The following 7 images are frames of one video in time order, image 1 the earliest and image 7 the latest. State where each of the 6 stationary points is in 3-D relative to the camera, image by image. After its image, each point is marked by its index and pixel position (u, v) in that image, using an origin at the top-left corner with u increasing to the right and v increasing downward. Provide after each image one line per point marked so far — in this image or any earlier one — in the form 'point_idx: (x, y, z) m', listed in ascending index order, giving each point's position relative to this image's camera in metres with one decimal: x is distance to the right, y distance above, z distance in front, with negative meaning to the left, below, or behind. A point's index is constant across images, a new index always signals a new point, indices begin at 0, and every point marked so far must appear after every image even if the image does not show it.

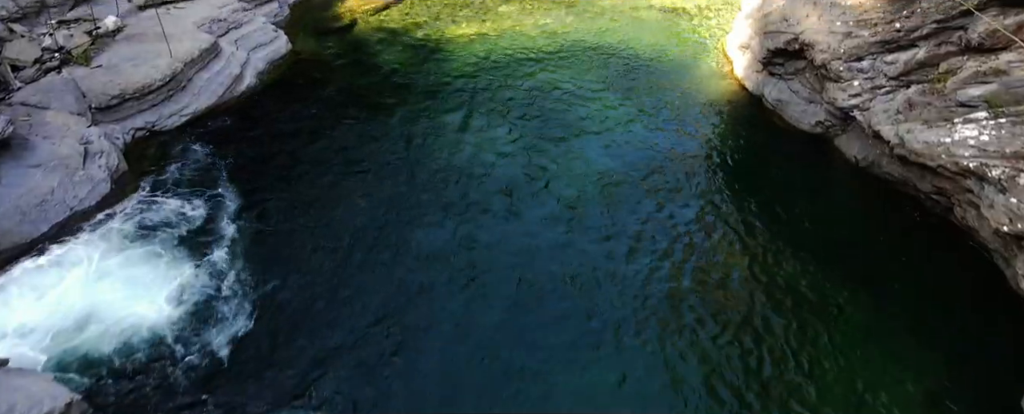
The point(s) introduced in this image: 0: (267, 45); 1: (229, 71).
0: (-7.4, +4.9, +15.8) m
1: (-7.7, +3.7, +14.3) m
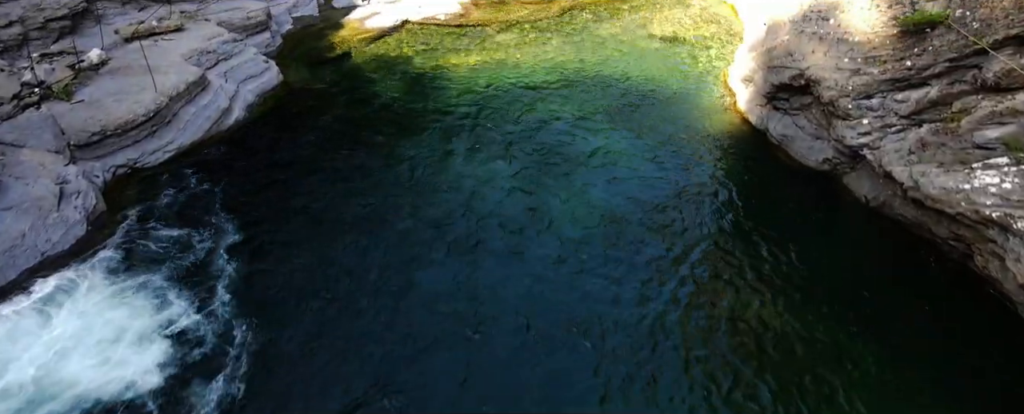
0: (-7.5, +3.8, +15.4) m
1: (-7.8, +2.7, +13.9) m
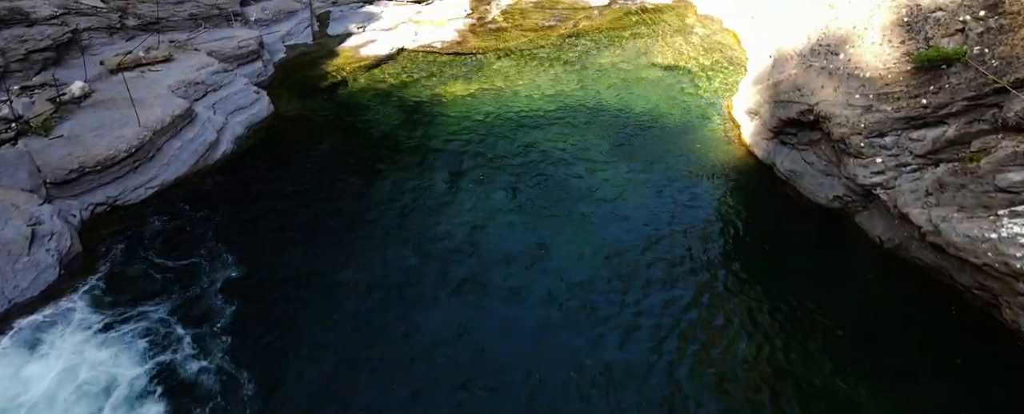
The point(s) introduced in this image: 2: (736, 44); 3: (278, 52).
0: (-7.6, +2.8, +14.9) m
1: (-7.9, +1.8, +13.4) m
2: (+7.7, +5.6, +18.0) m
3: (-7.9, +5.2, +17.8) m
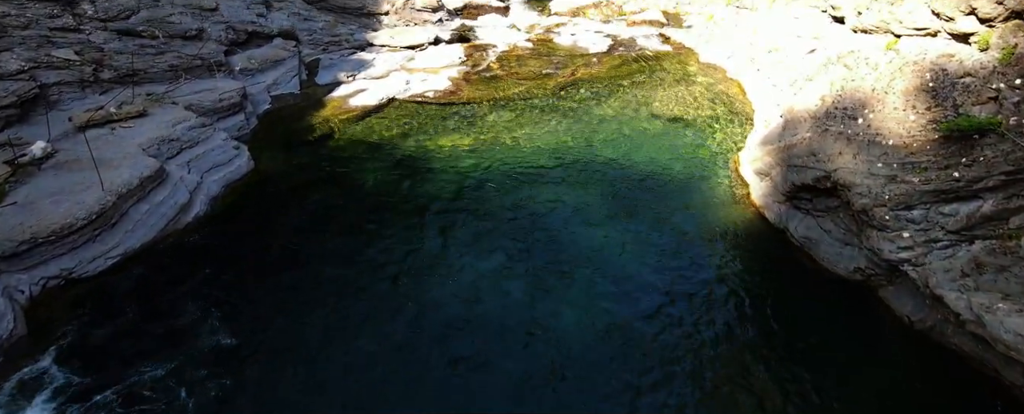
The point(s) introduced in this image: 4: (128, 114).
0: (-7.7, +1.2, +14.1) m
1: (-8.0, +0.2, +12.5) m
2: (+7.6, +3.8, +17.3) m
3: (-8.1, +3.4, +17.0) m
4: (-9.8, +2.4, +13.4) m
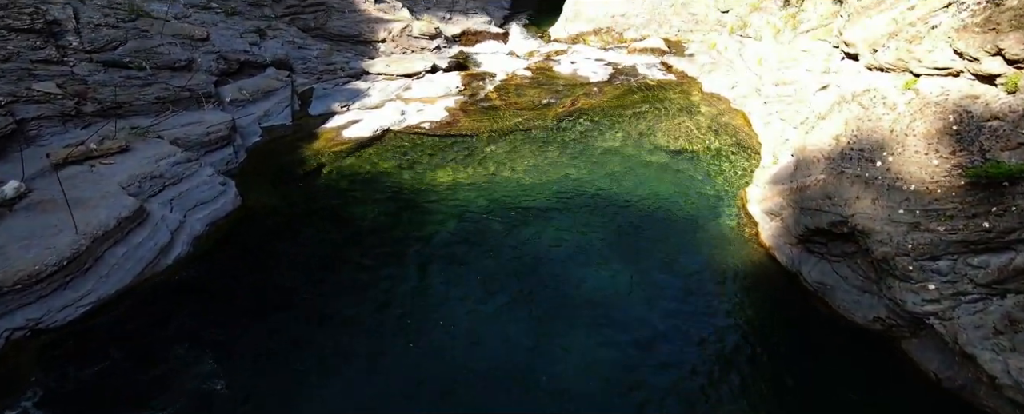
0: (-7.8, +0.2, +13.5) m
1: (-8.1, -0.8, +11.9) m
2: (+7.5, +2.6, +16.8) m
3: (-8.1, +2.3, +16.5) m
4: (-9.9, +1.4, +12.9) m
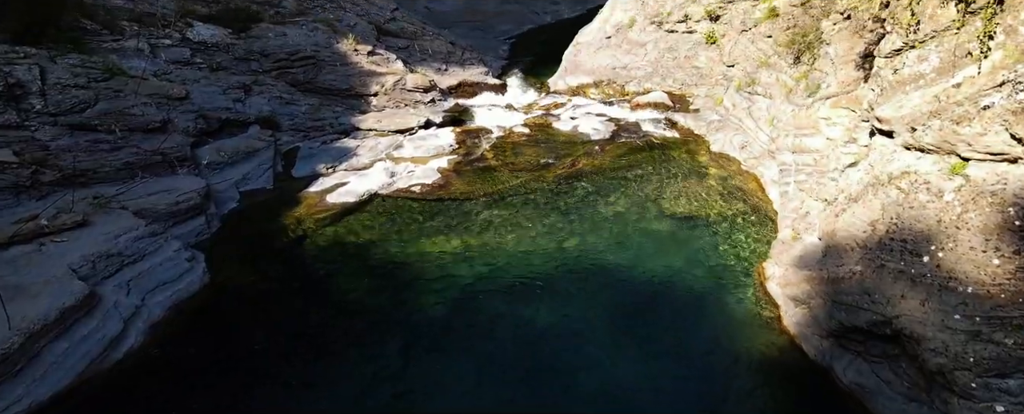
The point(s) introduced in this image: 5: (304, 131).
0: (-7.9, -1.7, +12.2) m
1: (-8.2, -2.5, +10.6) m
2: (+7.4, +0.5, +15.7) m
3: (-8.3, +0.2, +15.4) m
4: (-10.0, -0.4, +11.7) m
5: (-7.4, +2.7, +18.7) m
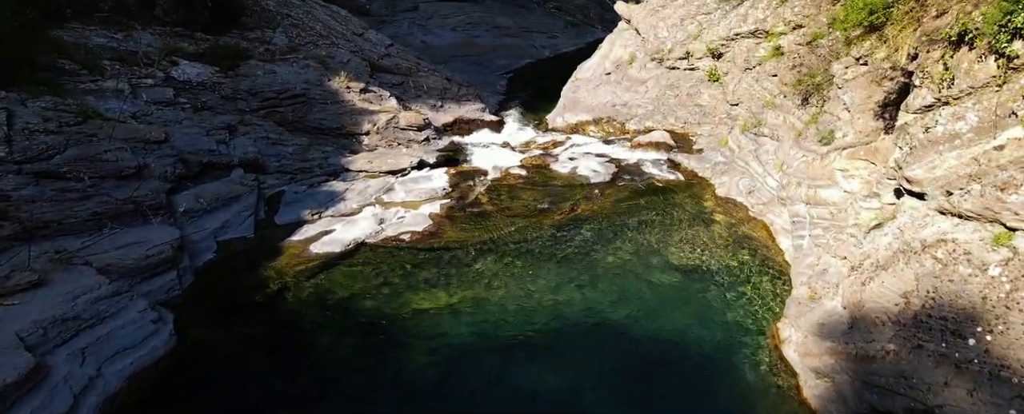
0: (-8.0, -2.9, +11.2) m
1: (-8.4, -3.6, +9.5) m
2: (+7.3, -0.9, +14.8) m
3: (-8.4, -1.2, +14.5) m
4: (-10.1, -1.6, +10.7) m
5: (-7.5, +1.2, +17.9) m
